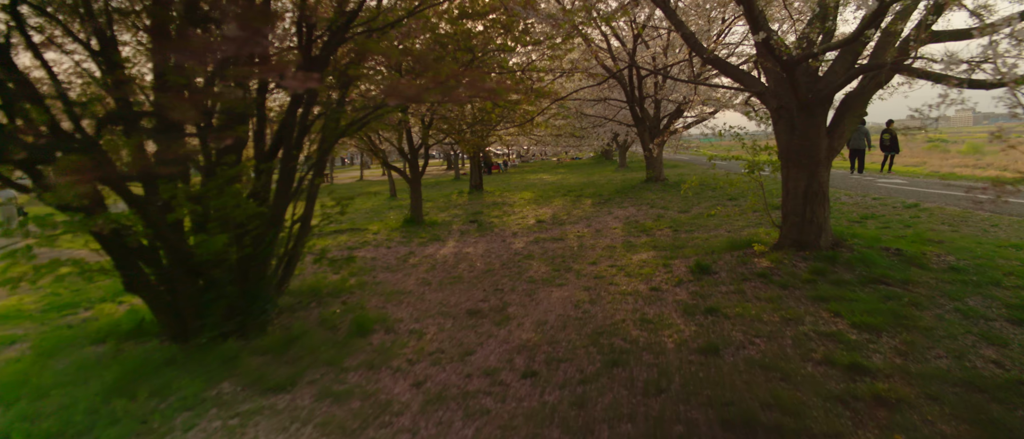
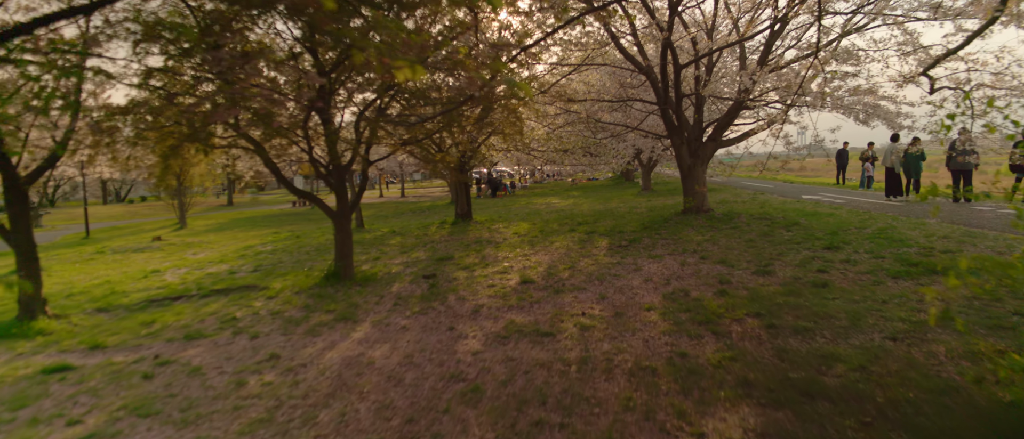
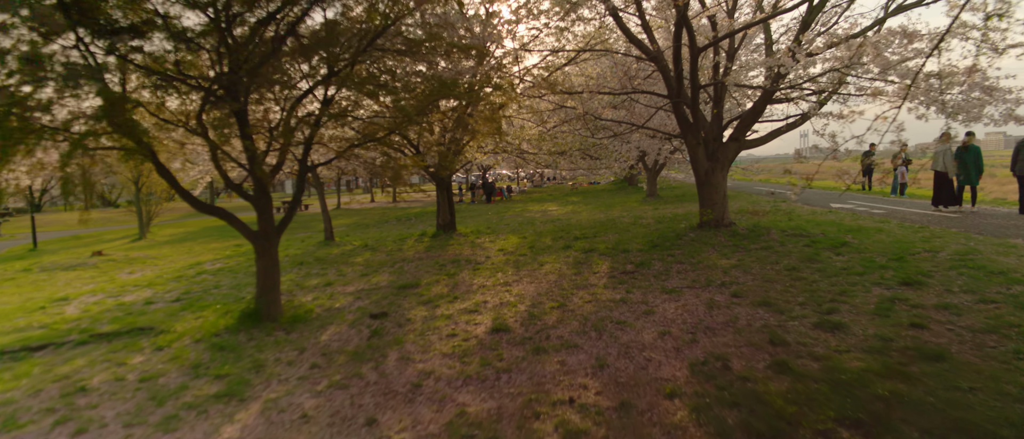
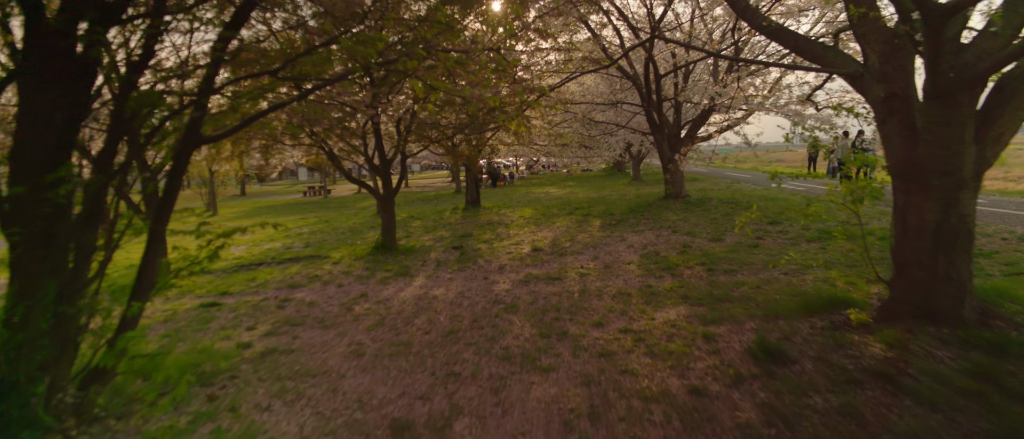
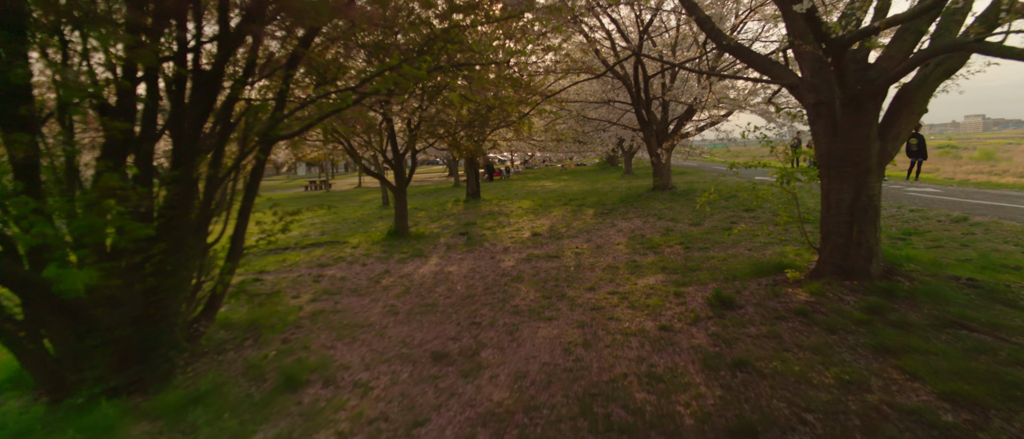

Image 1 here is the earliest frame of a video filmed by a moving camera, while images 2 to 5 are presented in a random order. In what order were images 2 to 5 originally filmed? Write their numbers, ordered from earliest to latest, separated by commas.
5, 4, 2, 3
